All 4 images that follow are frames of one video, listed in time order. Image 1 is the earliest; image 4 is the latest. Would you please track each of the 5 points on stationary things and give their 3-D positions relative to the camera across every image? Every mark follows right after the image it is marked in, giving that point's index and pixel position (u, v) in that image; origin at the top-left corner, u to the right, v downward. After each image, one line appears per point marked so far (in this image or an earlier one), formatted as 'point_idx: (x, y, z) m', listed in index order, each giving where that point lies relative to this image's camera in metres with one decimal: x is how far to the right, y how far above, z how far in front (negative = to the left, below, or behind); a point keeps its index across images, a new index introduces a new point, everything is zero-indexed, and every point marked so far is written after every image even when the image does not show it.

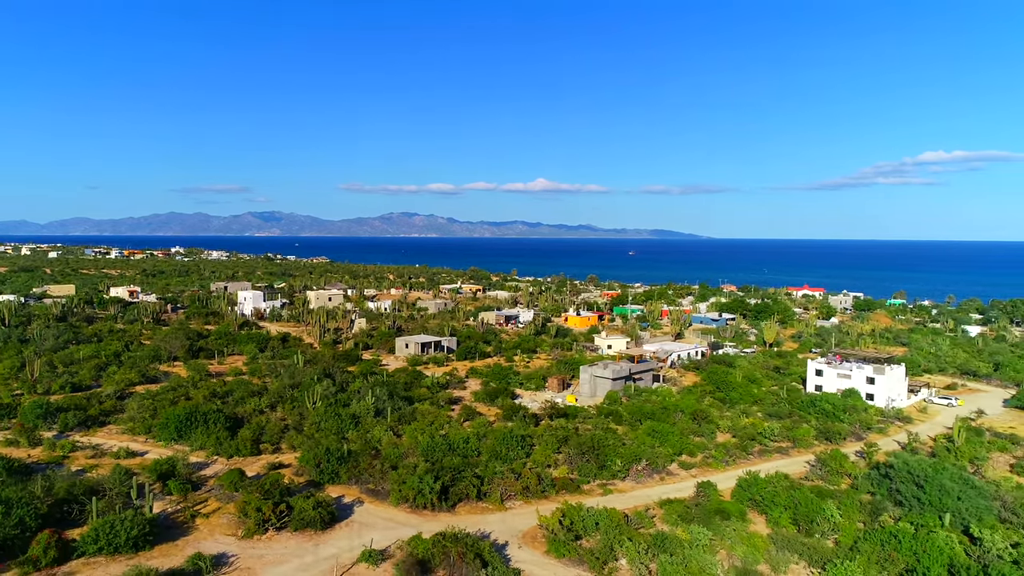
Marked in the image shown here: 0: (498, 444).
0: (-0.4, -4.8, +19.3) m
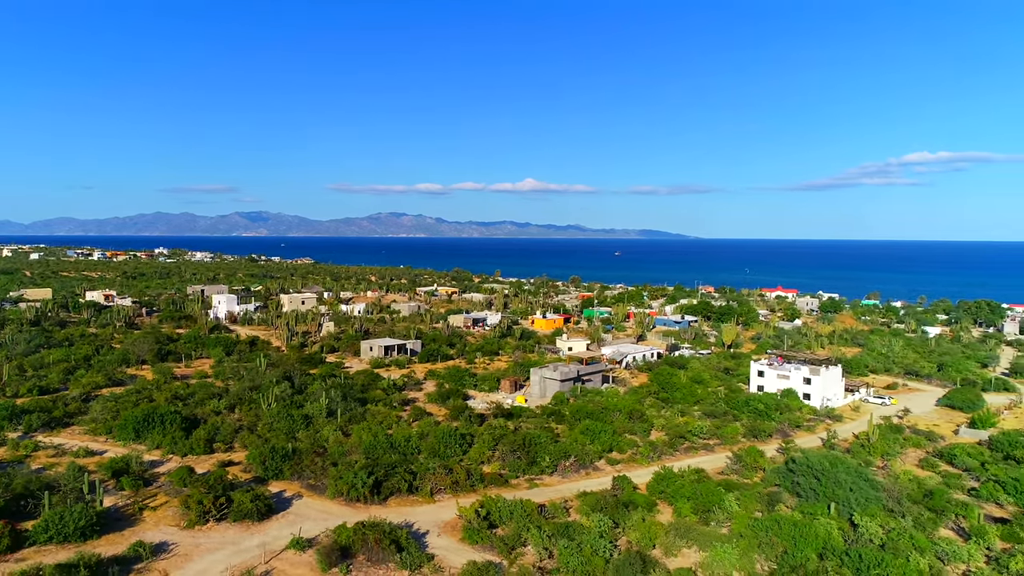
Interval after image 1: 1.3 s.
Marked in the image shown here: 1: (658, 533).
0: (-2.5, -5.1, +20.8) m
1: (+3.6, -6.1, +15.7) m
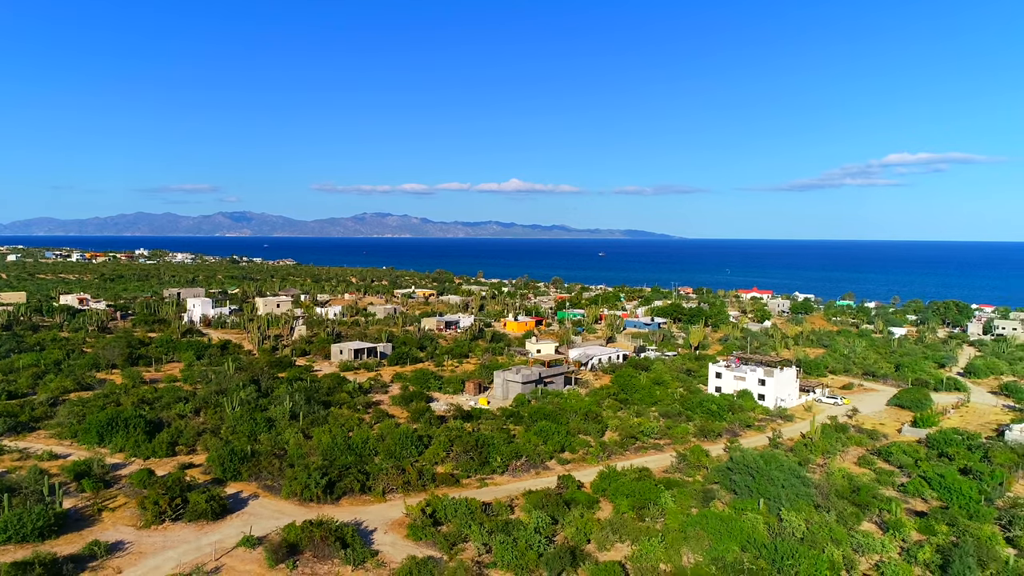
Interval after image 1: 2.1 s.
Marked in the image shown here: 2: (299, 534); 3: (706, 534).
0: (-4.0, -5.3, +21.6) m
1: (+2.1, -6.3, +16.6) m
2: (-5.1, -5.9, +15.1) m
3: (+5.0, -6.4, +16.4) m
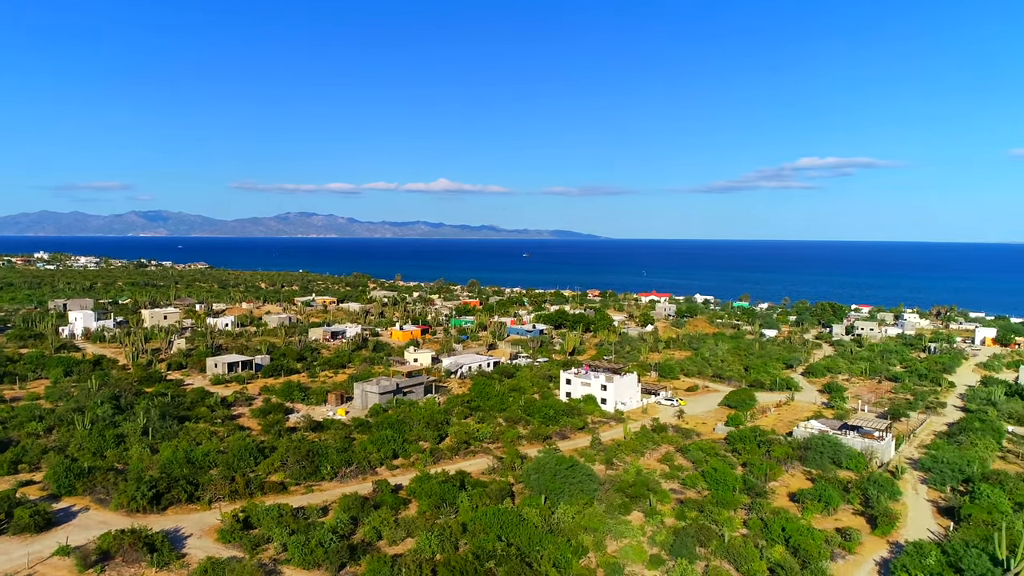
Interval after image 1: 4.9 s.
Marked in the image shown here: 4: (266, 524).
0: (-10.4, -6.3, +23.6) m
1: (-3.8, -7.3, +19.3) m
2: (-10.8, -6.8, +17.1) m
3: (-0.9, -7.3, +19.3) m
4: (-7.2, -7.0, +18.8) m
